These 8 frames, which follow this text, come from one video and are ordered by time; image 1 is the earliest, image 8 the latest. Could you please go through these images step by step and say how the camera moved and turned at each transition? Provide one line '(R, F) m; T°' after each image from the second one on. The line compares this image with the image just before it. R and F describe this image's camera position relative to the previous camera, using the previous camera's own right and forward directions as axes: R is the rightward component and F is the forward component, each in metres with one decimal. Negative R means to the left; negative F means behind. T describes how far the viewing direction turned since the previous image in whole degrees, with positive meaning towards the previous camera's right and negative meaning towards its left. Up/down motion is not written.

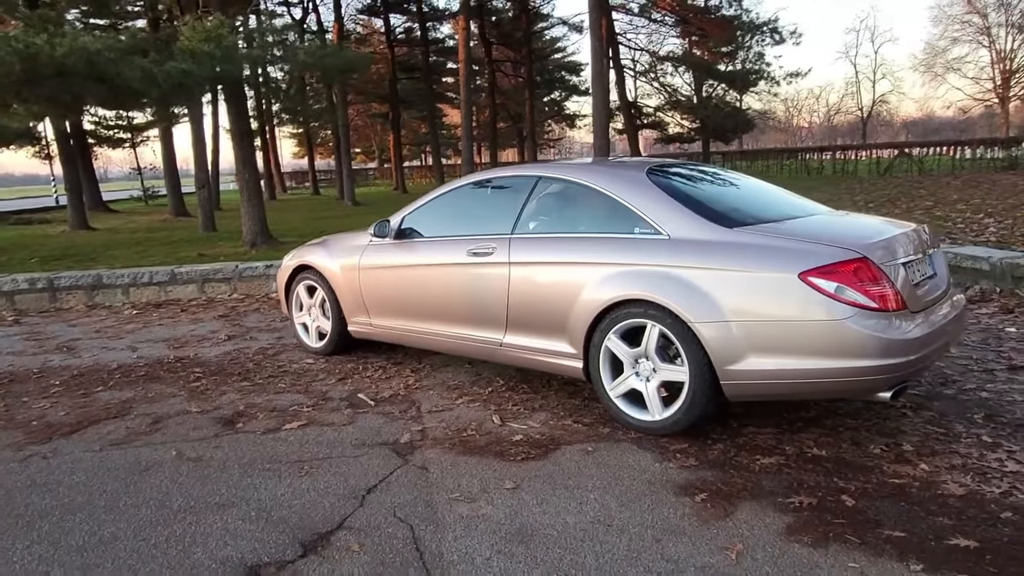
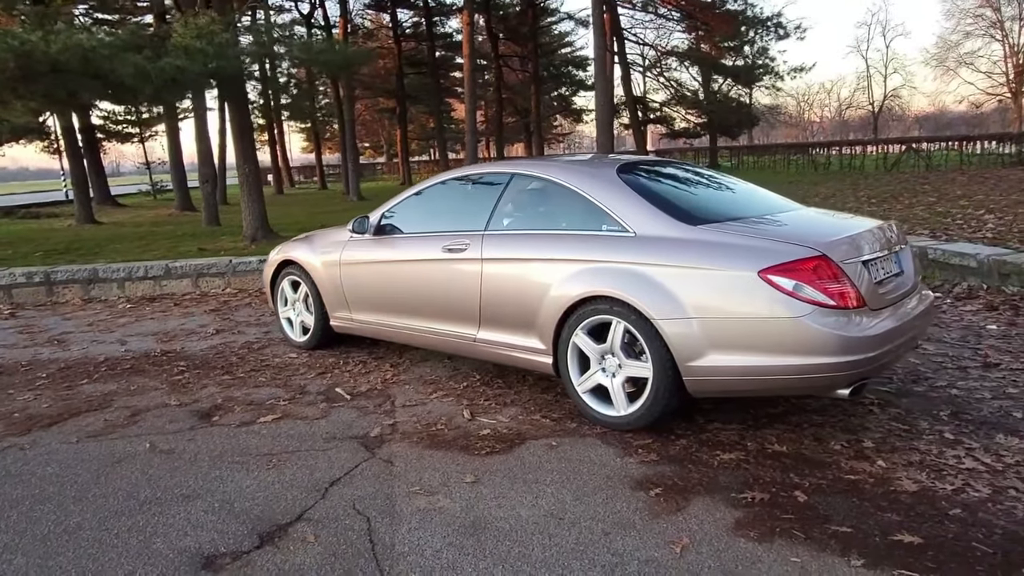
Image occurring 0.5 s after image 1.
(+0.2, 0.0) m; -1°
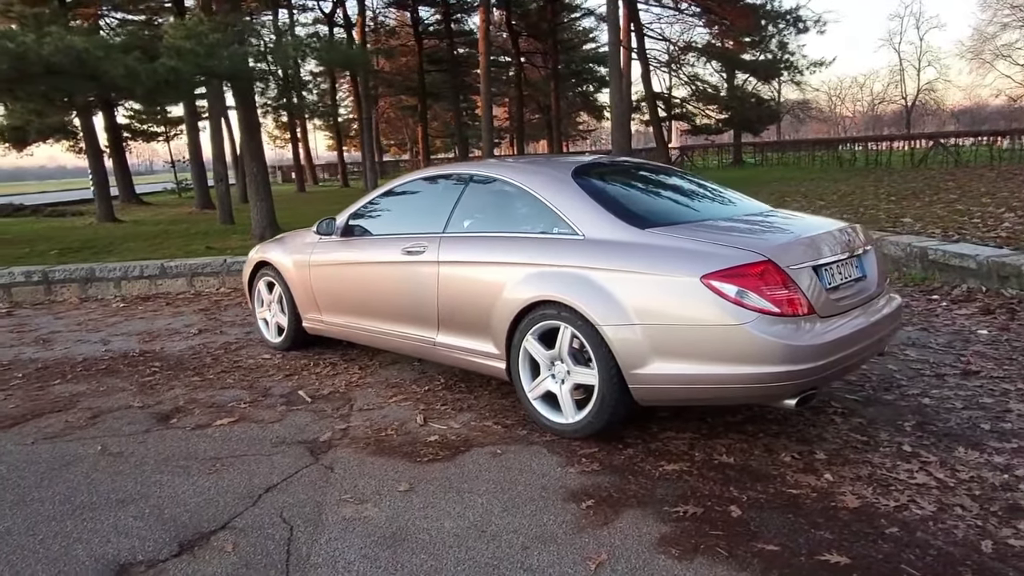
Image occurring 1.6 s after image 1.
(+0.4, +0.1) m; -2°
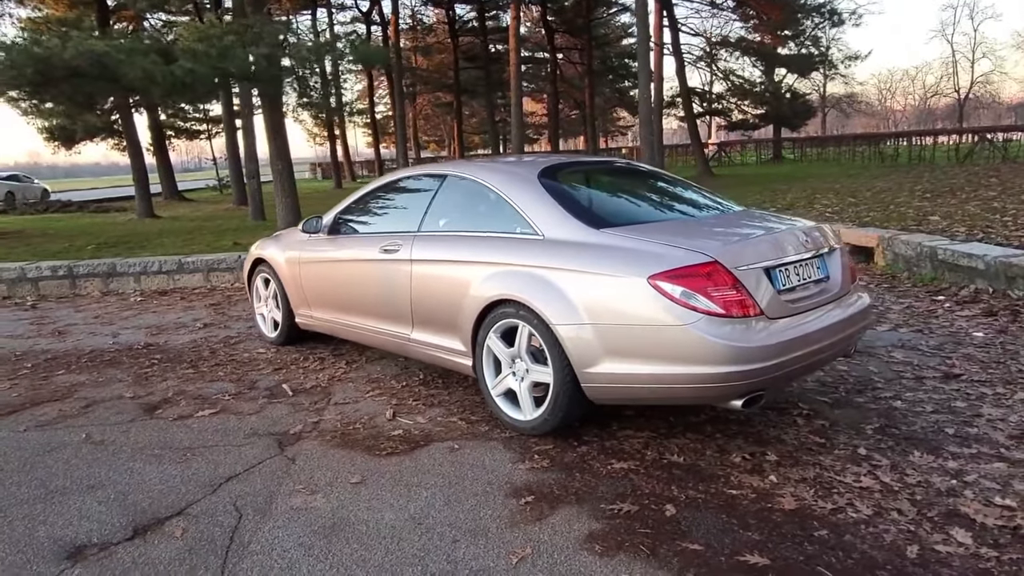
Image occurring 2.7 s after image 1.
(+0.4, 0.0) m; -3°
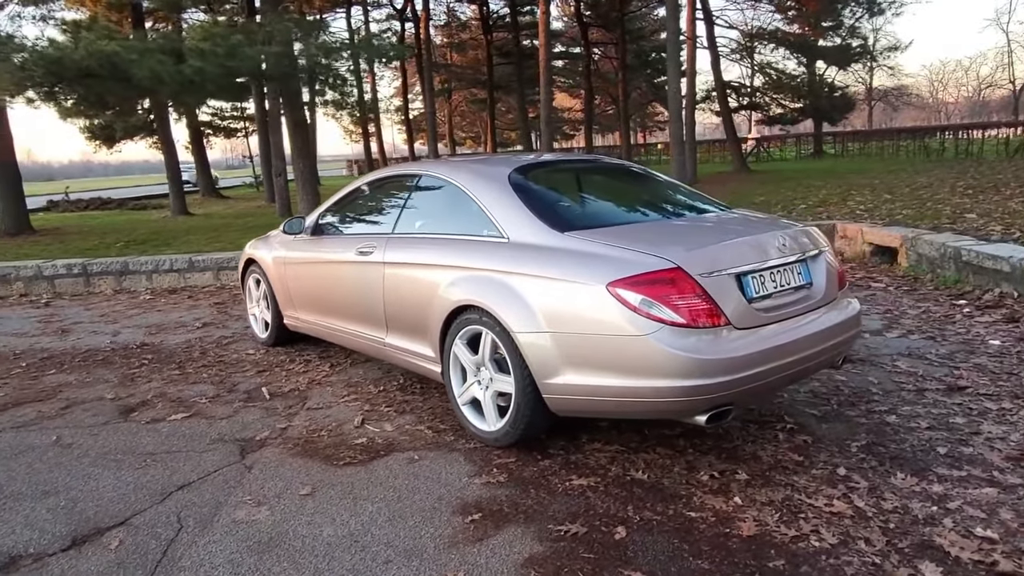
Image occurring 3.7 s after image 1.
(+0.4, +0.2) m; -3°
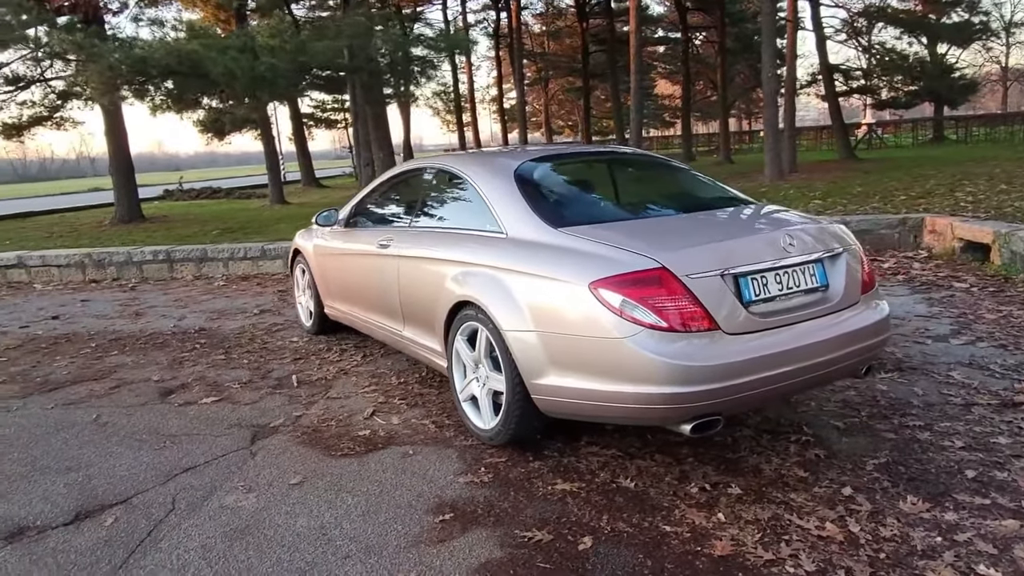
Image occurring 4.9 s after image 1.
(+0.5, +0.1) m; -8°
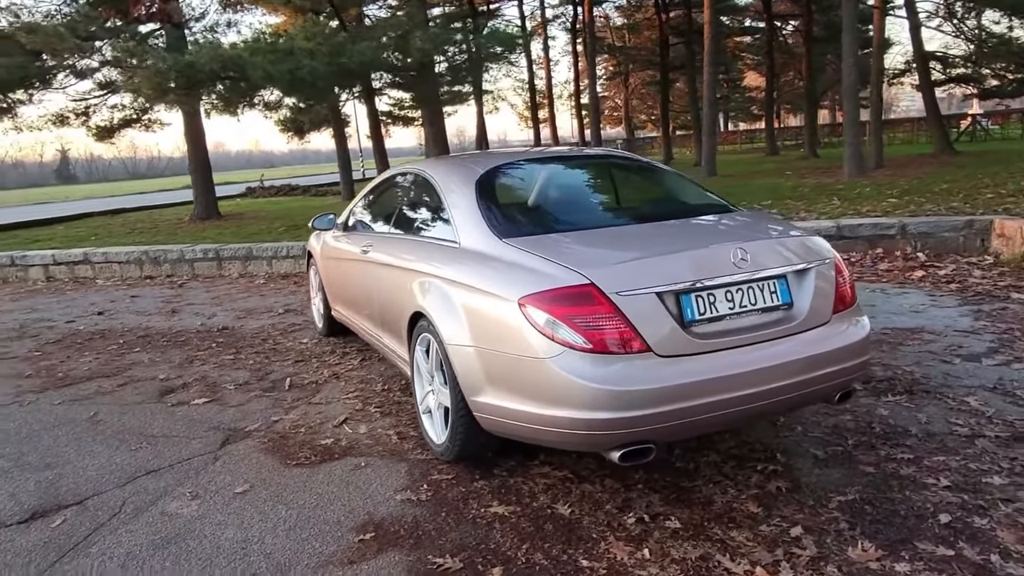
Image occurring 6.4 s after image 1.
(+0.6, +0.2) m; -7°
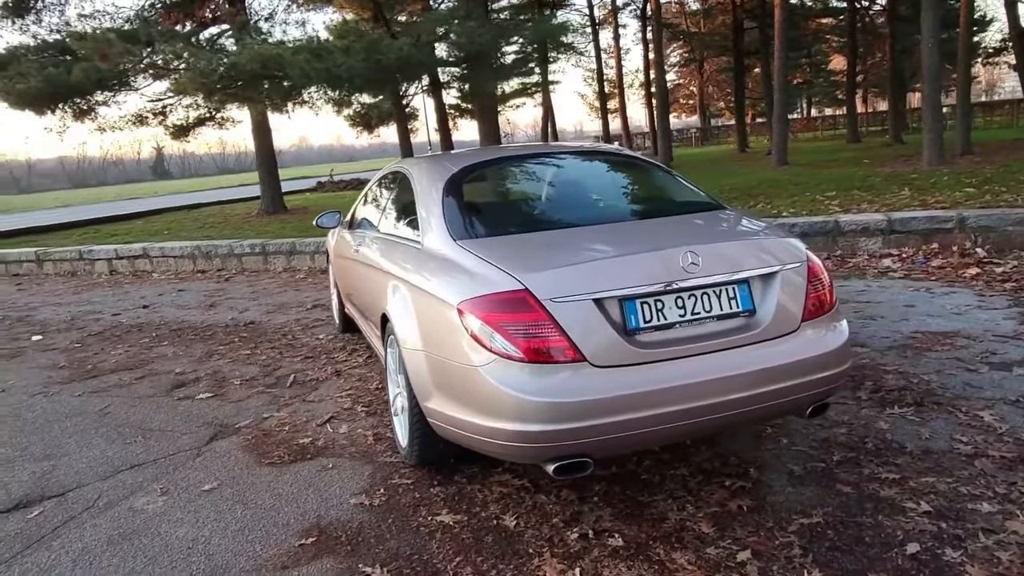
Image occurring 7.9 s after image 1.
(+0.5, +0.1) m; -6°
